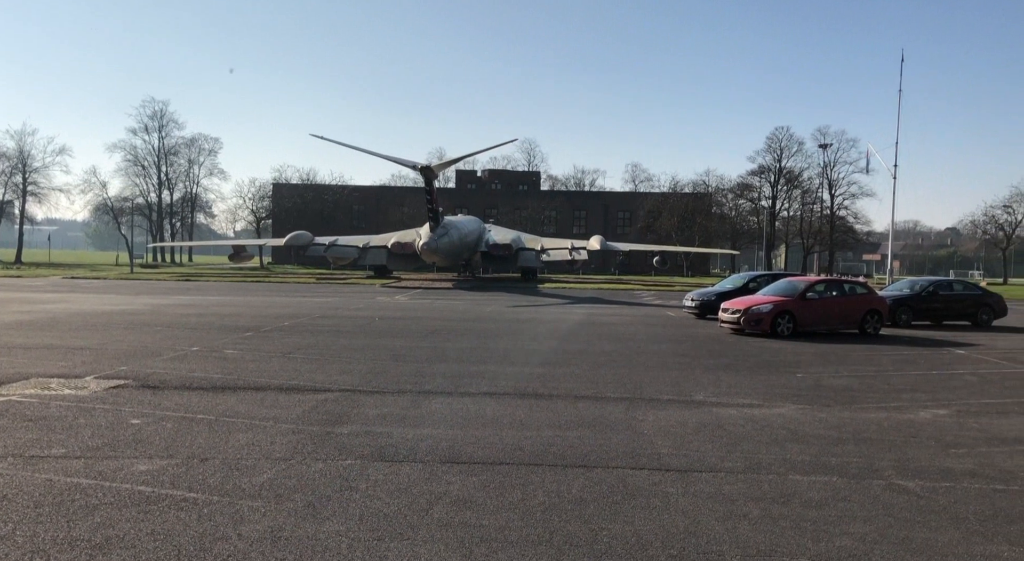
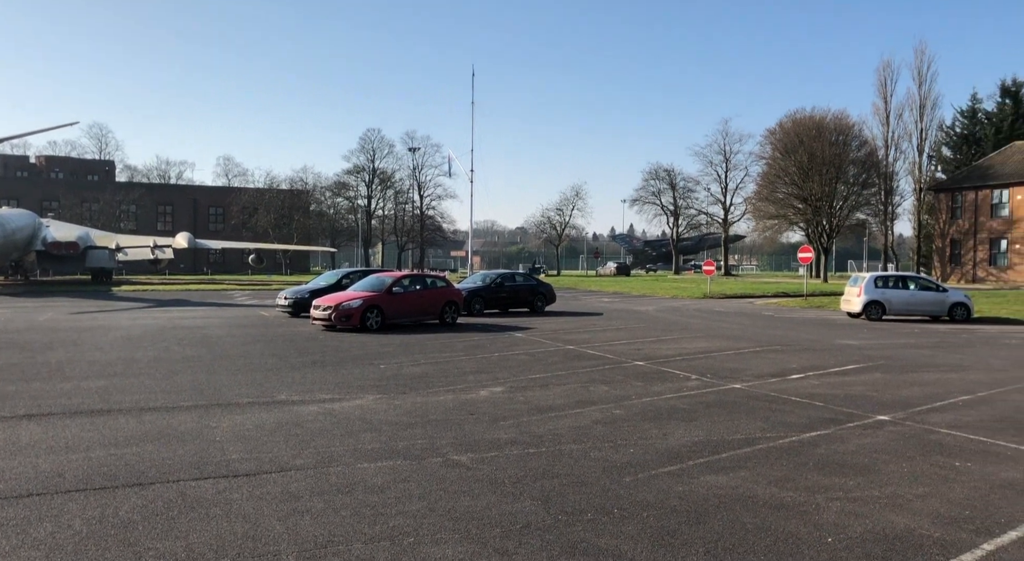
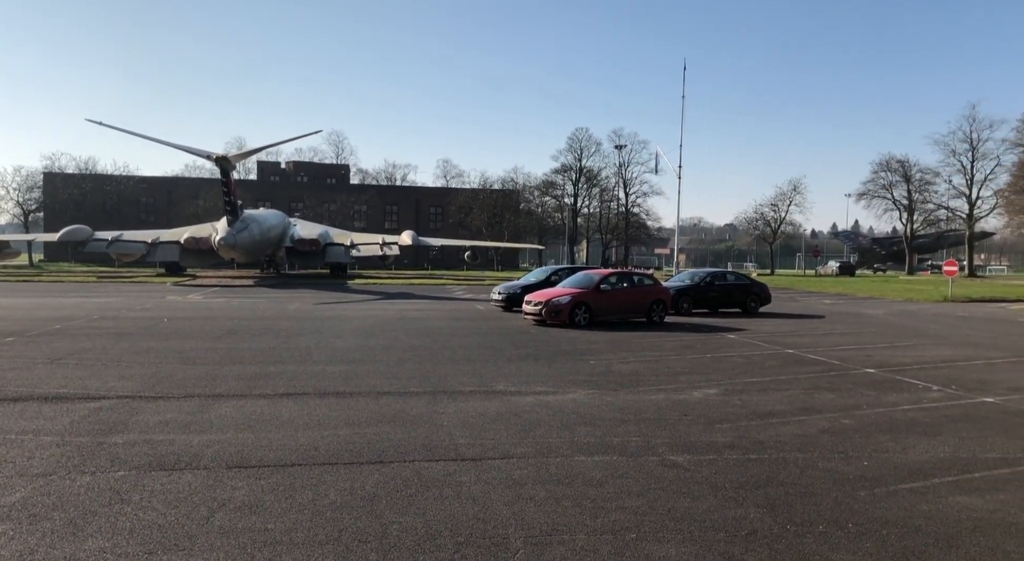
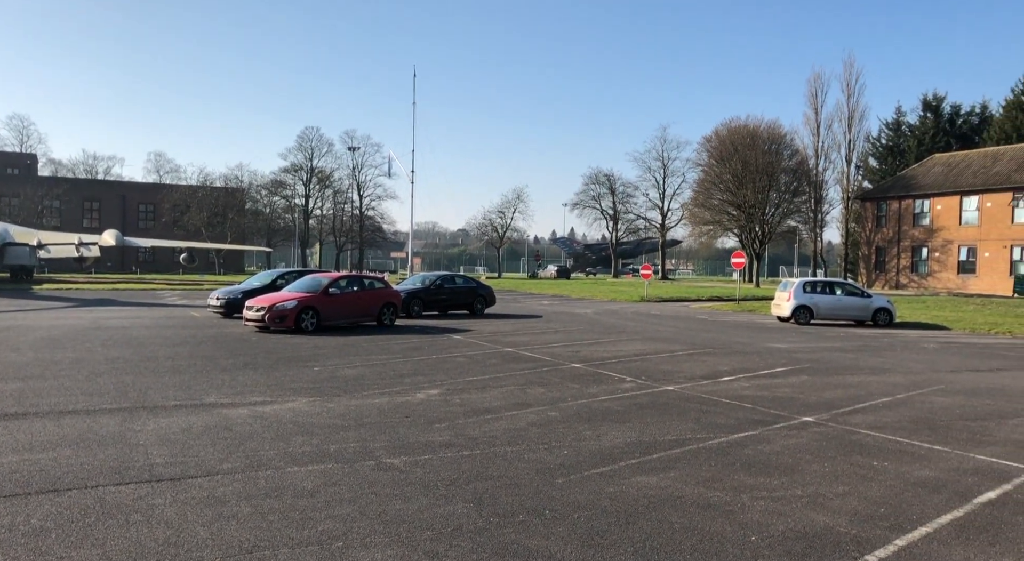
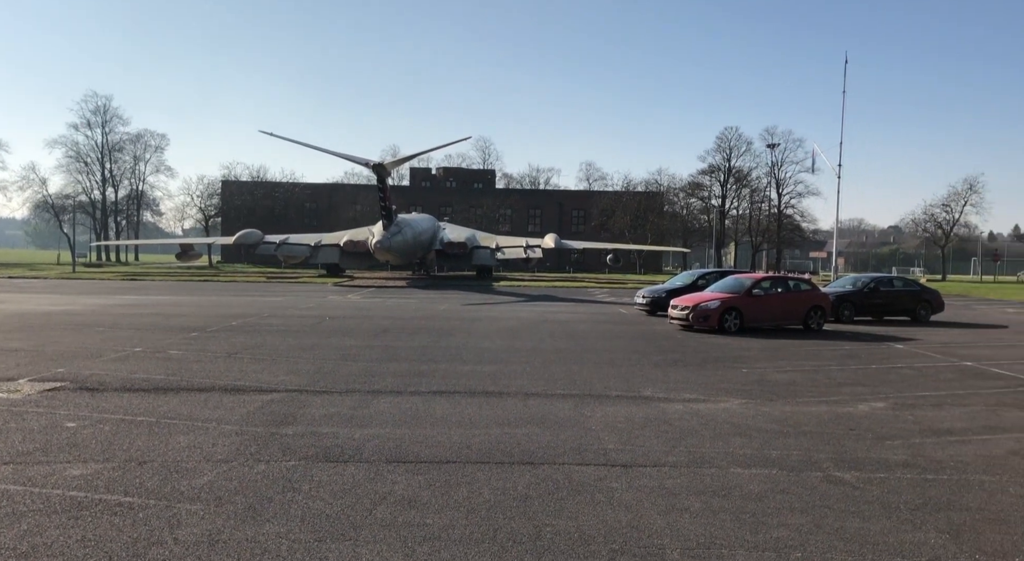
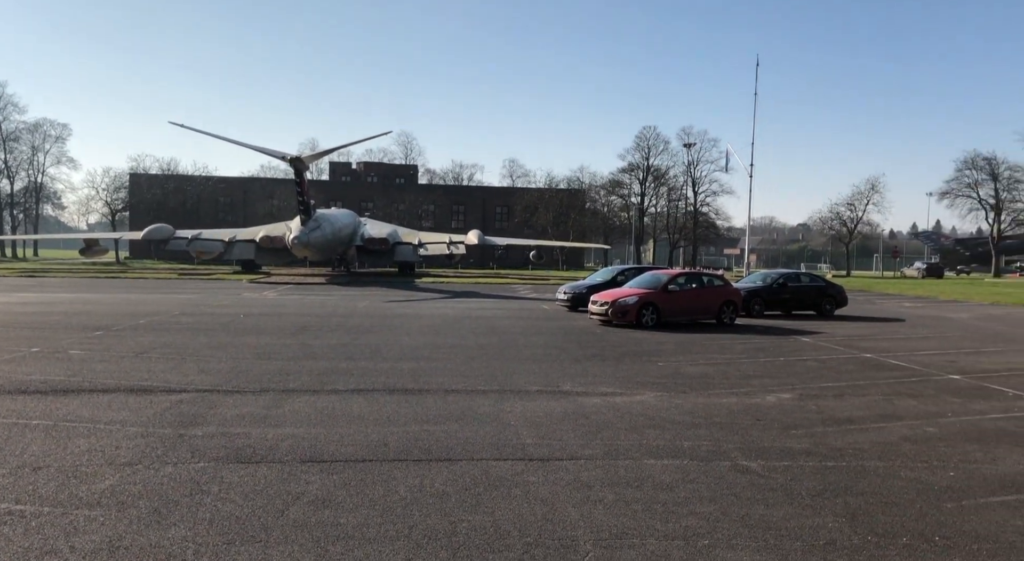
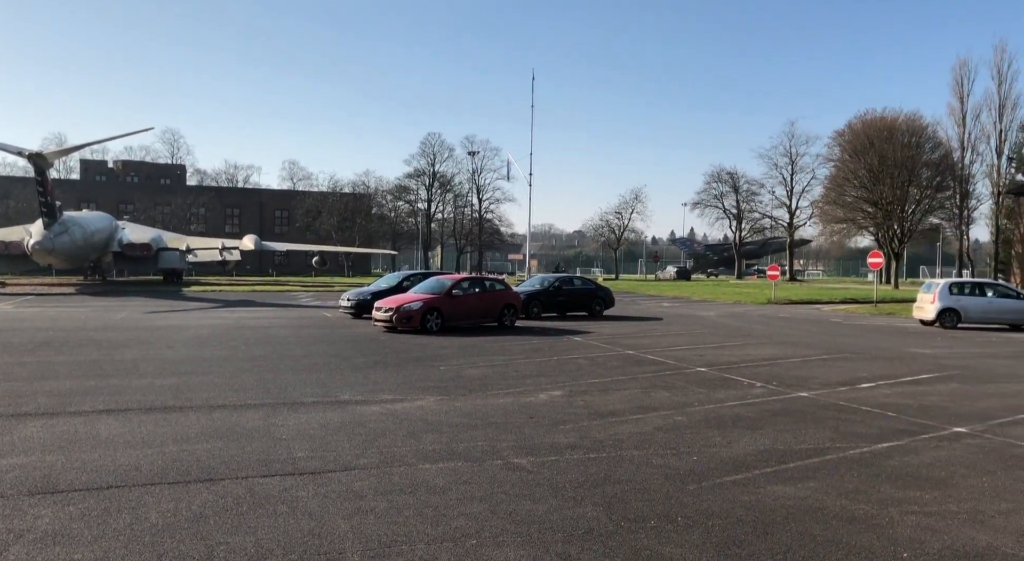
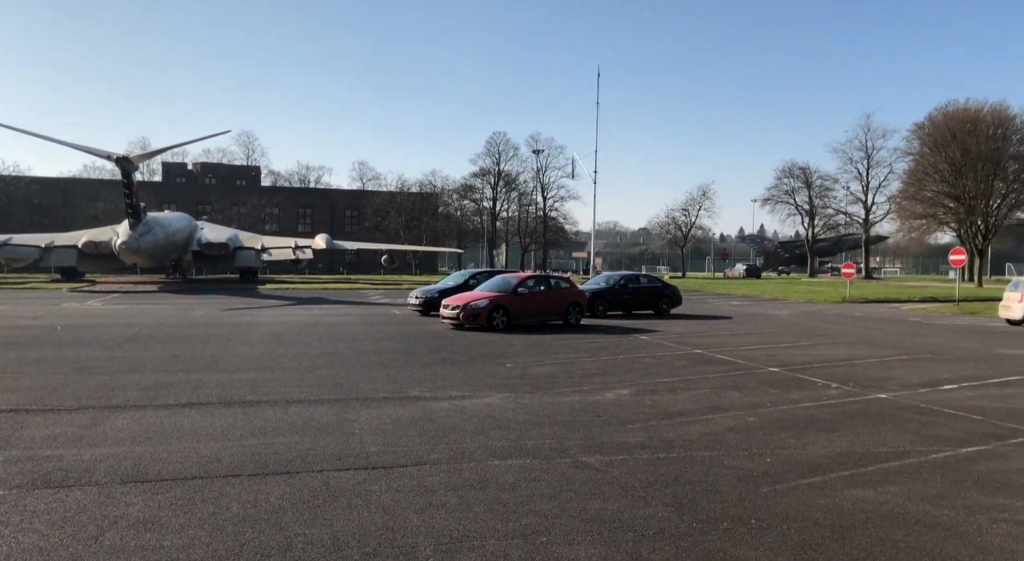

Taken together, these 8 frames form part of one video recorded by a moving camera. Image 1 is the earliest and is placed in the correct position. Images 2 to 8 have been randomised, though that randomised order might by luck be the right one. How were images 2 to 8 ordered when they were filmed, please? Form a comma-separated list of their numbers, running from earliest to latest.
5, 6, 3, 8, 7, 2, 4
